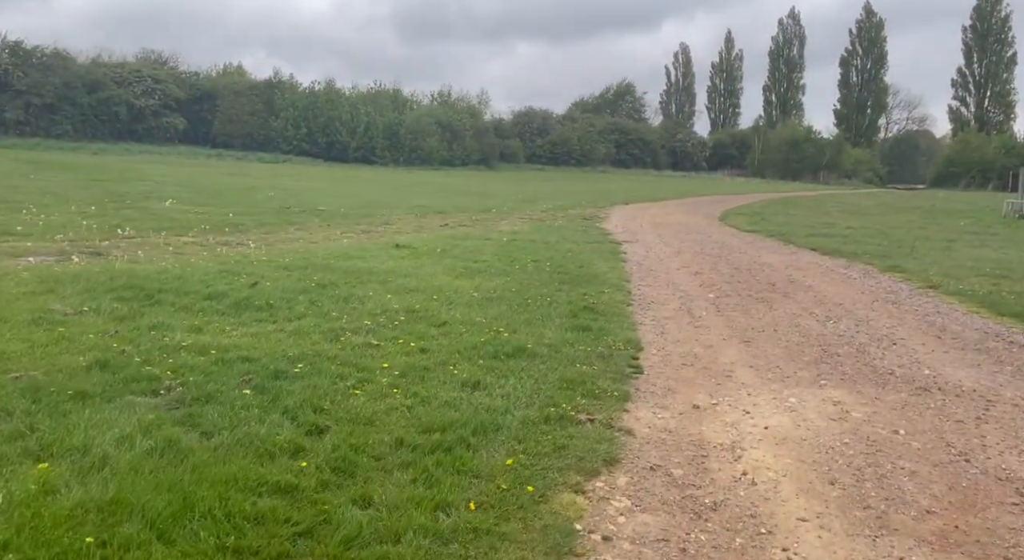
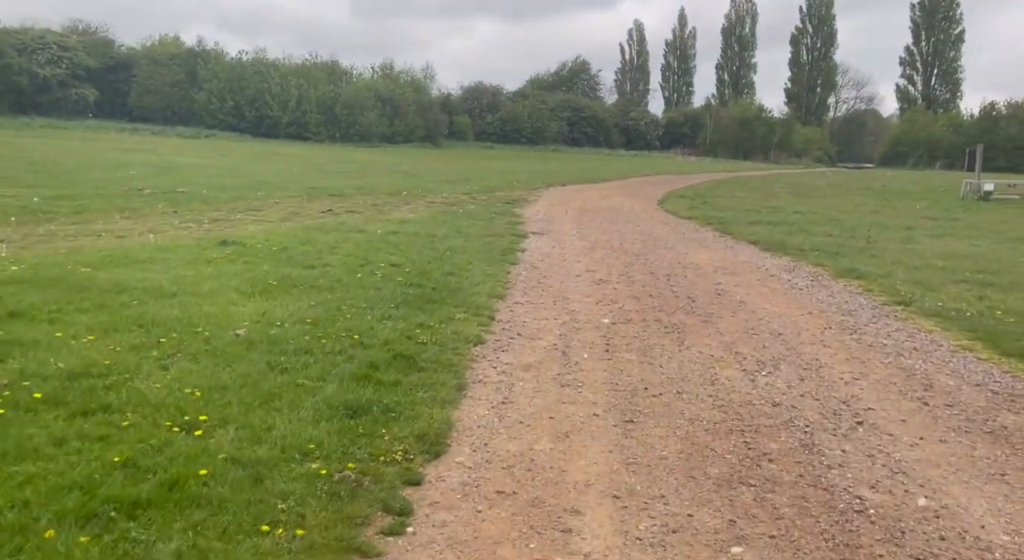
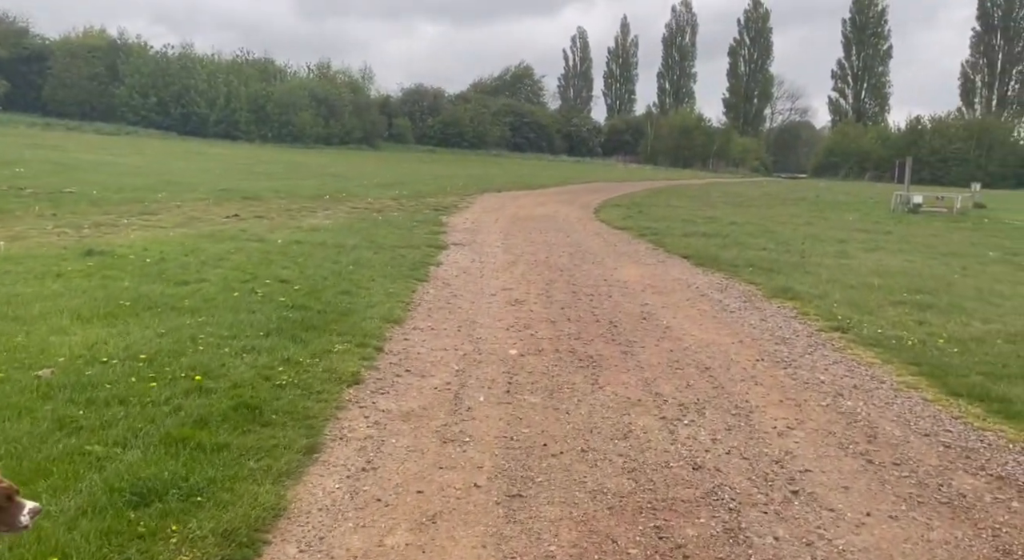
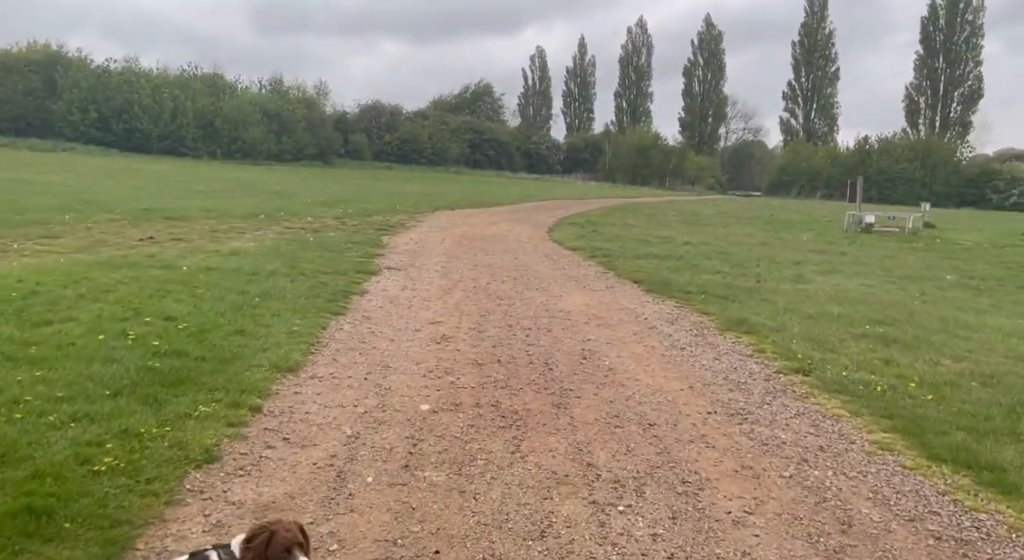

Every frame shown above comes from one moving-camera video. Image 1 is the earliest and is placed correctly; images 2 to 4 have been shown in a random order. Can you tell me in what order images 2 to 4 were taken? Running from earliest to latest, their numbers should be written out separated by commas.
2, 3, 4
